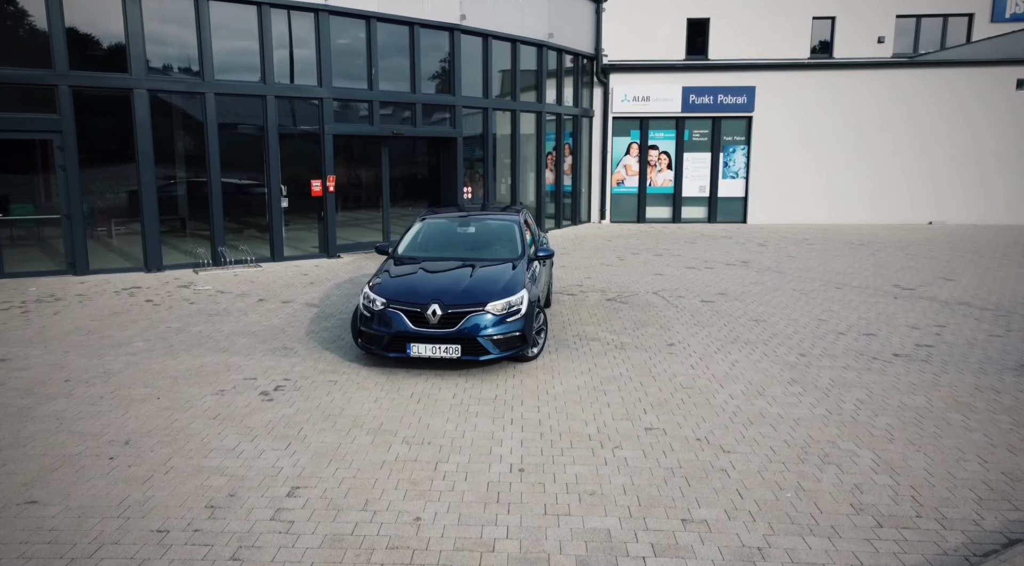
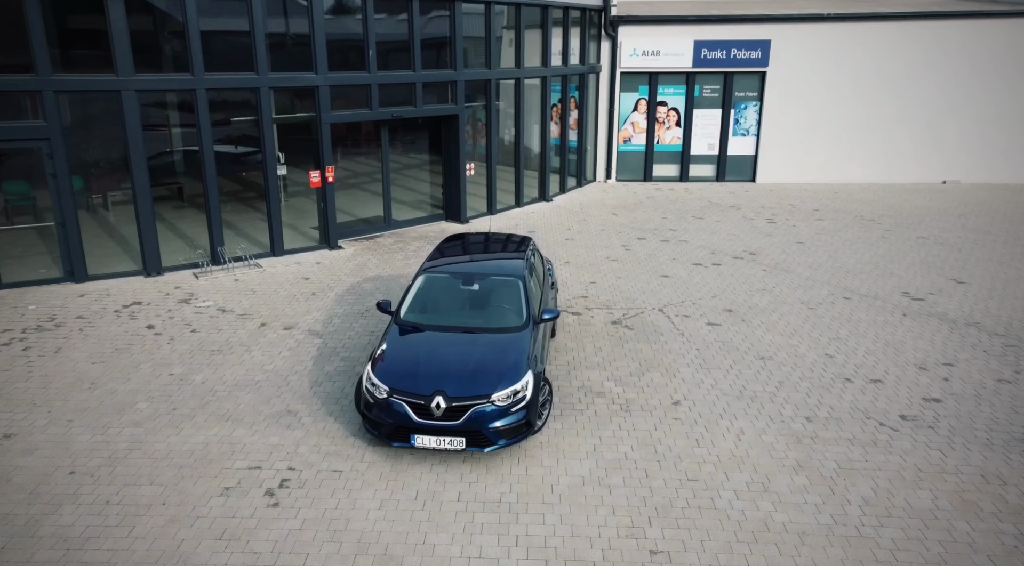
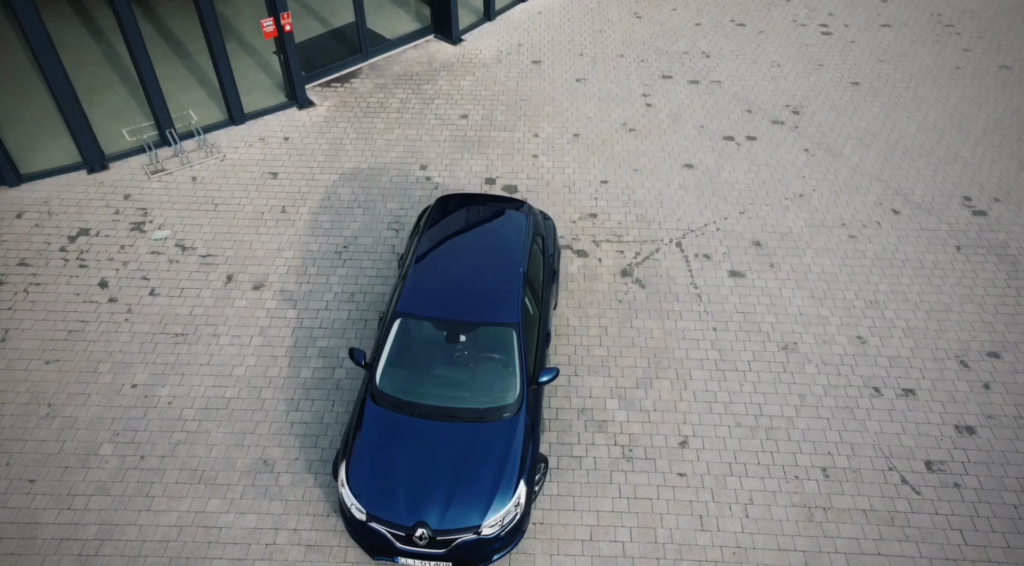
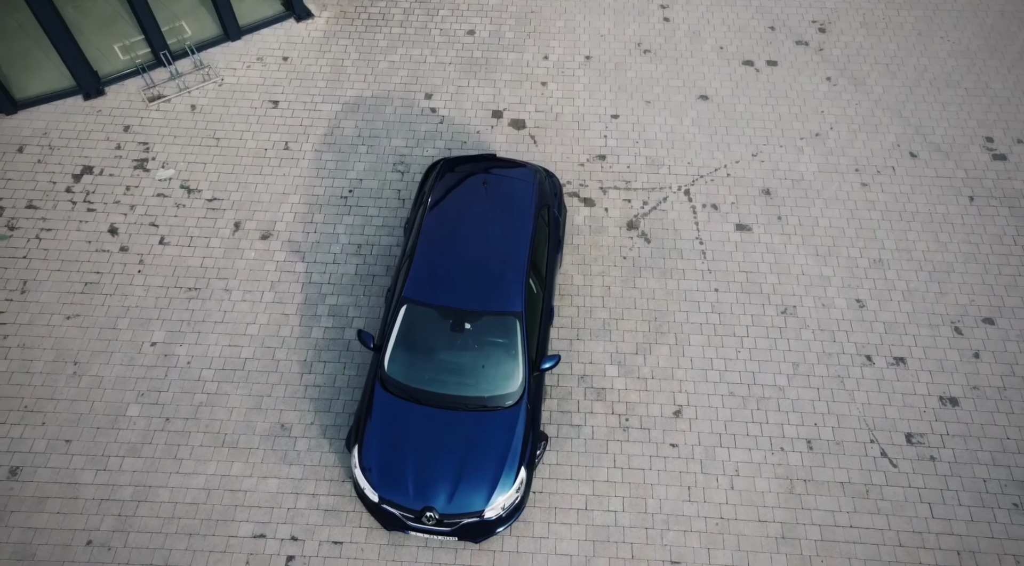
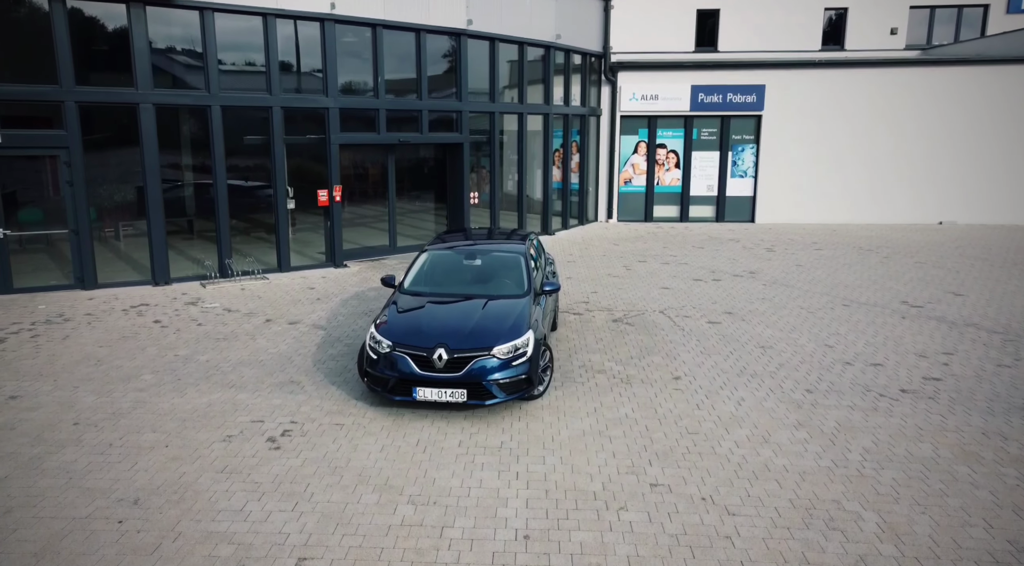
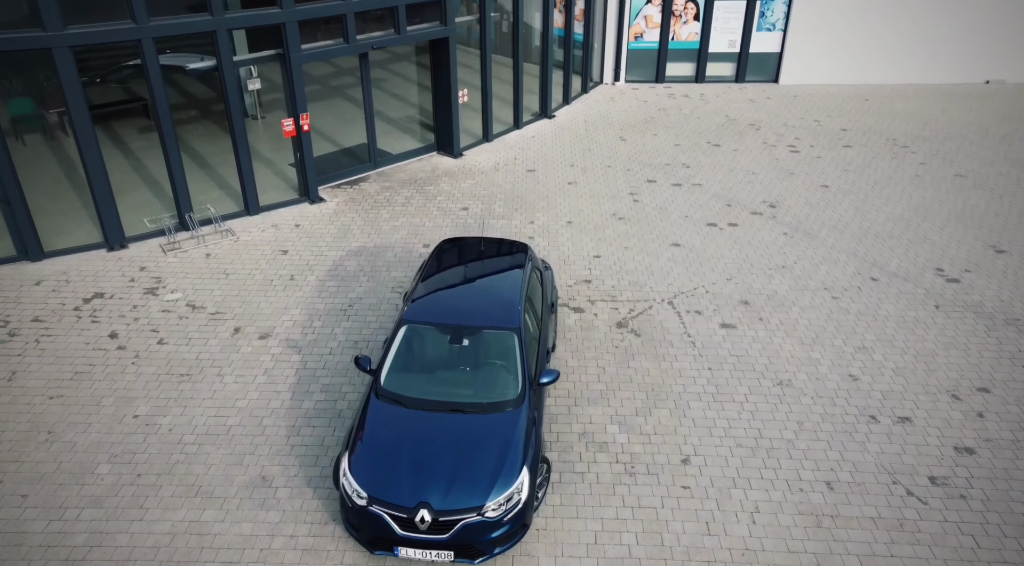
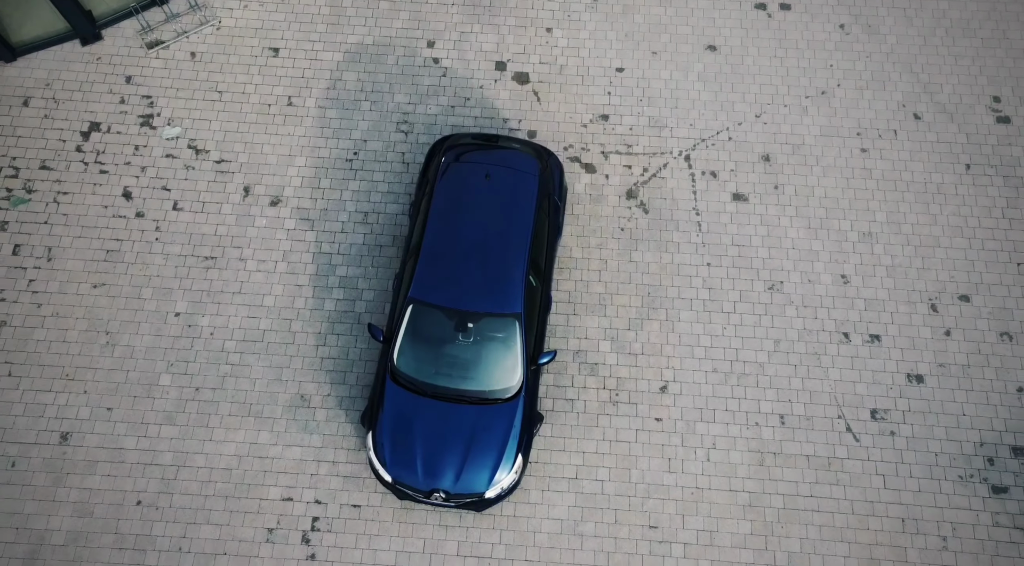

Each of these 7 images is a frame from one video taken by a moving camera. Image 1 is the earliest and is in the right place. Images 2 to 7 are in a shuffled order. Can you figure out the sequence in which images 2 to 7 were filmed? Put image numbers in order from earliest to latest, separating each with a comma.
5, 2, 6, 3, 4, 7
